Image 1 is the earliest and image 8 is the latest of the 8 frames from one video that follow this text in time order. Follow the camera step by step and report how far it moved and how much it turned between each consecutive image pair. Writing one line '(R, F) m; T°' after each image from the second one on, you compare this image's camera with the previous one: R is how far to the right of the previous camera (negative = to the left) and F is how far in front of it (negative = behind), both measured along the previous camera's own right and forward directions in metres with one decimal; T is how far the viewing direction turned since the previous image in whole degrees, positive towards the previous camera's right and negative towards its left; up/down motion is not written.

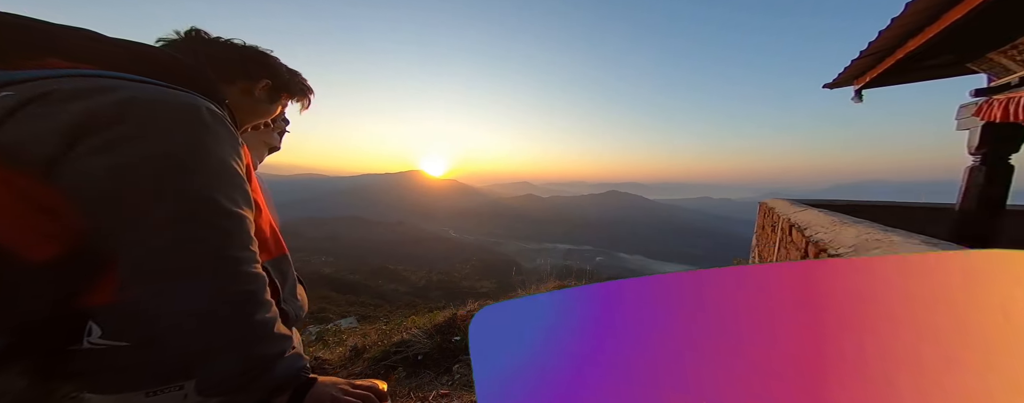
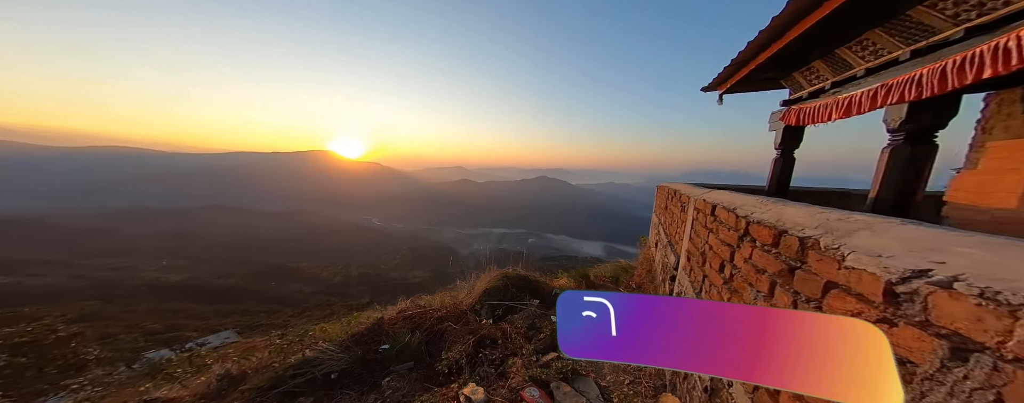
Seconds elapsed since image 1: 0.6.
(0.0, +0.3) m; +14°
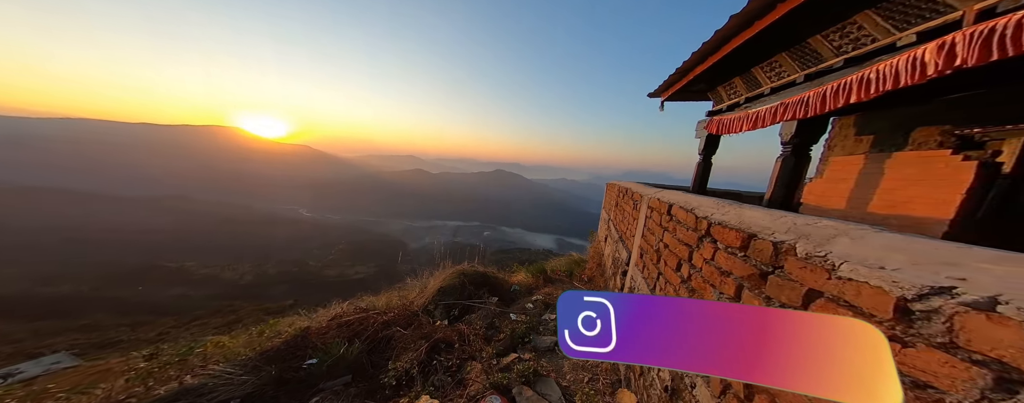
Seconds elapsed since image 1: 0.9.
(-0.1, +0.2) m; +9°
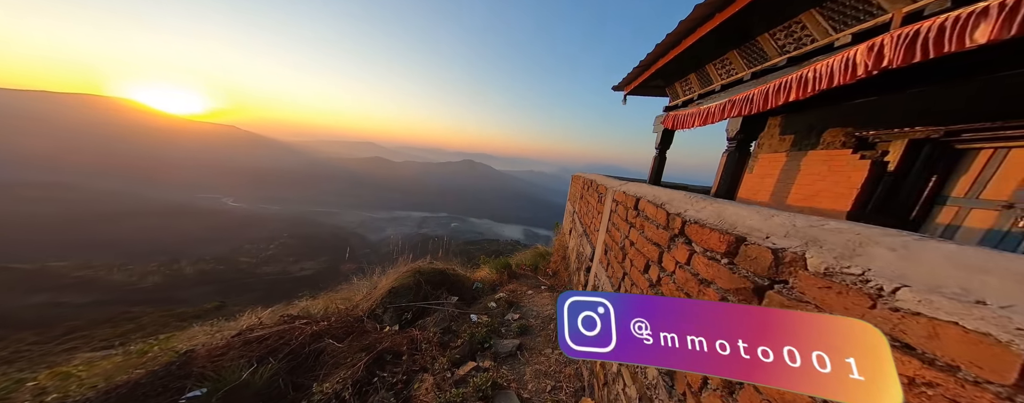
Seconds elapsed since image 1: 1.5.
(+0.1, +0.3) m; +7°
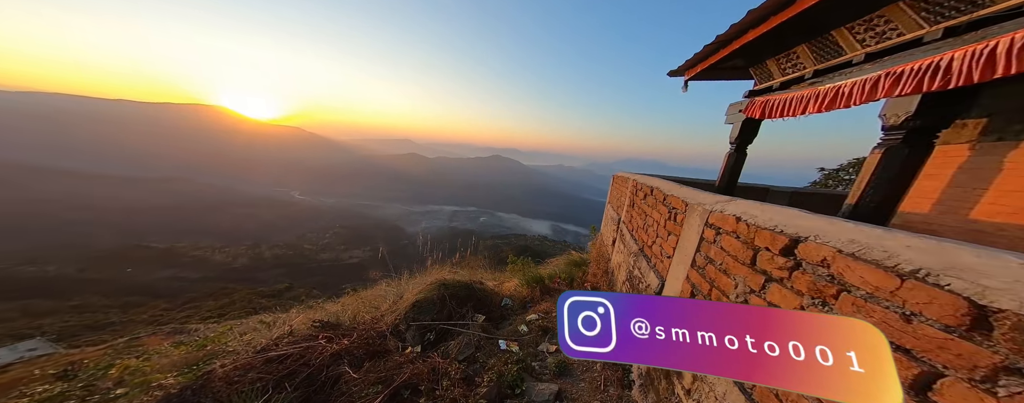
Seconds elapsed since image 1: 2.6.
(0.0, +0.5) m; -8°
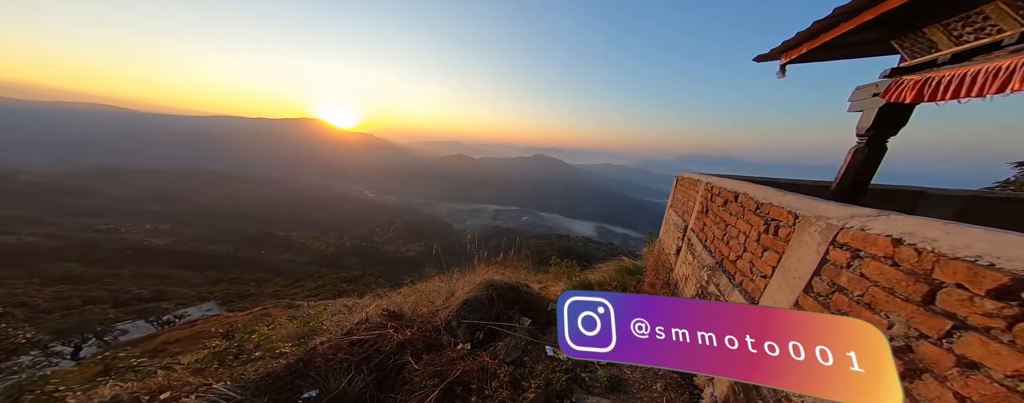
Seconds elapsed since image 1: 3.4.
(0.0, 0.0) m; -10°
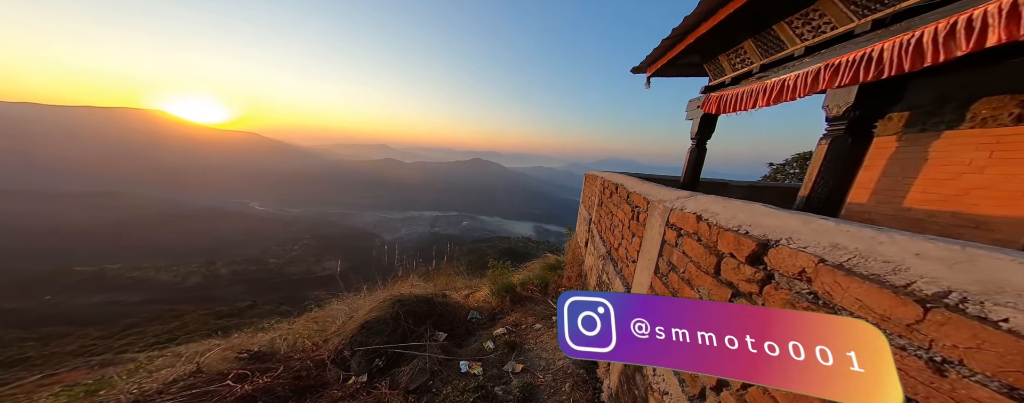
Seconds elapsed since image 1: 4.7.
(+0.3, +0.2) m; +15°
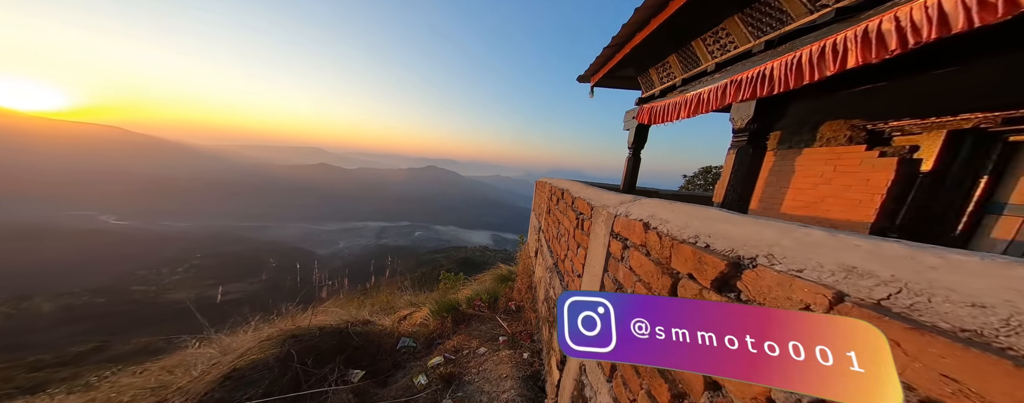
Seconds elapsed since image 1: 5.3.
(+0.1, +0.3) m; +12°
